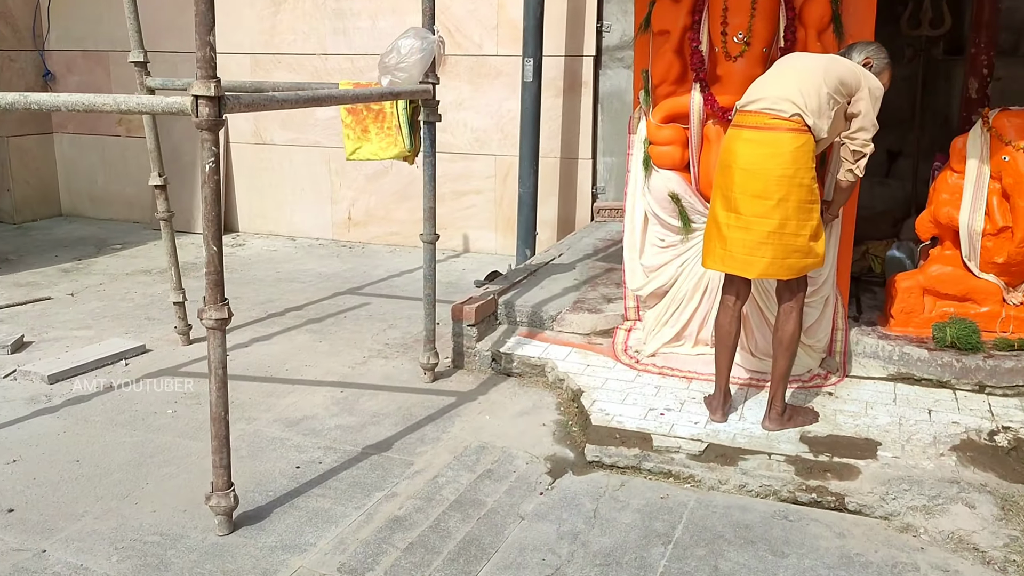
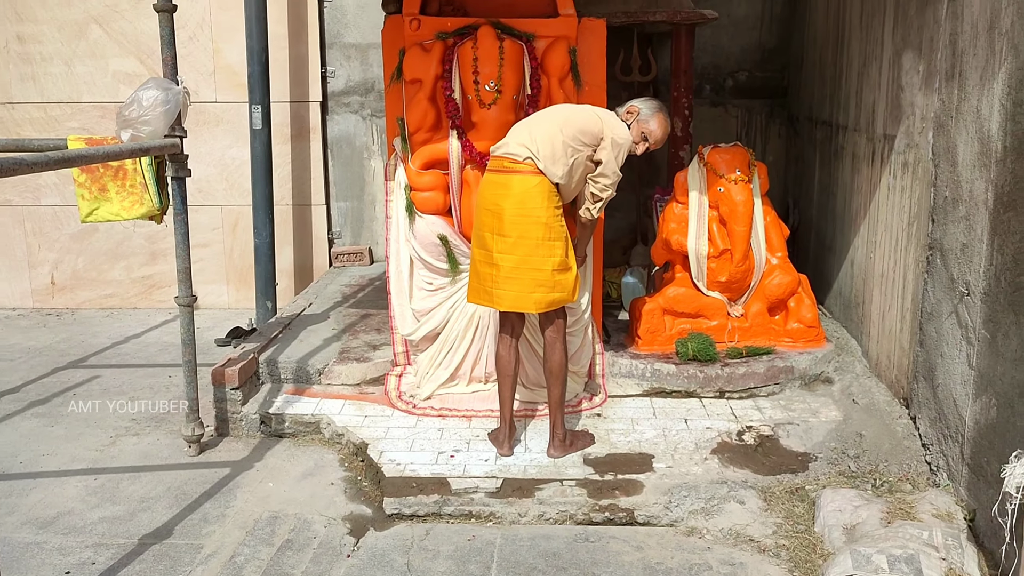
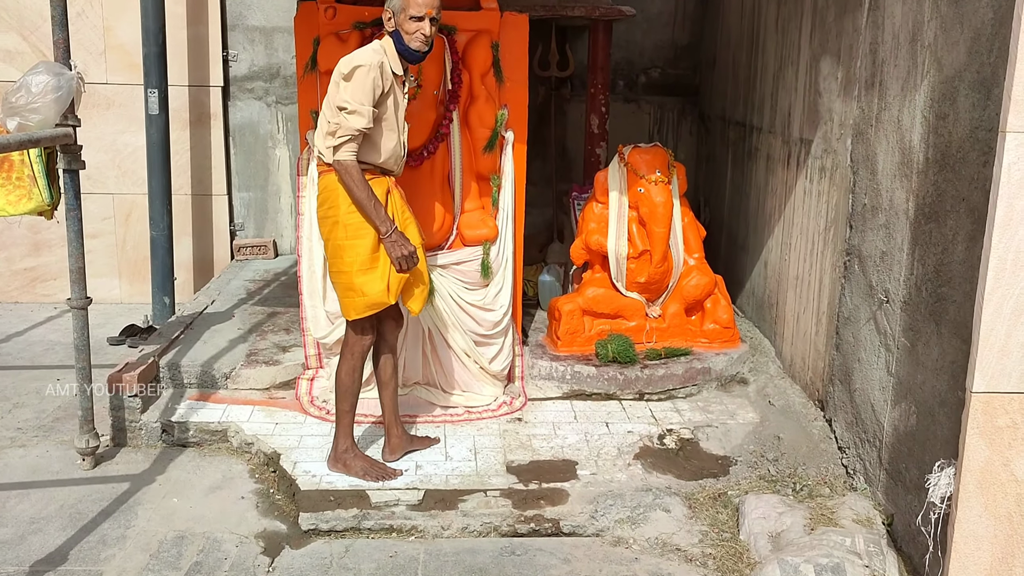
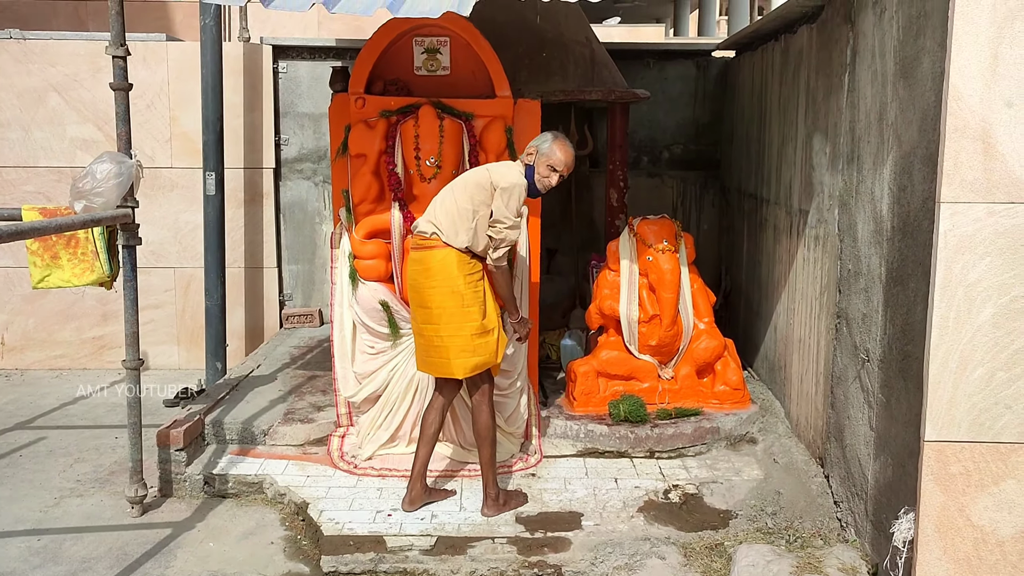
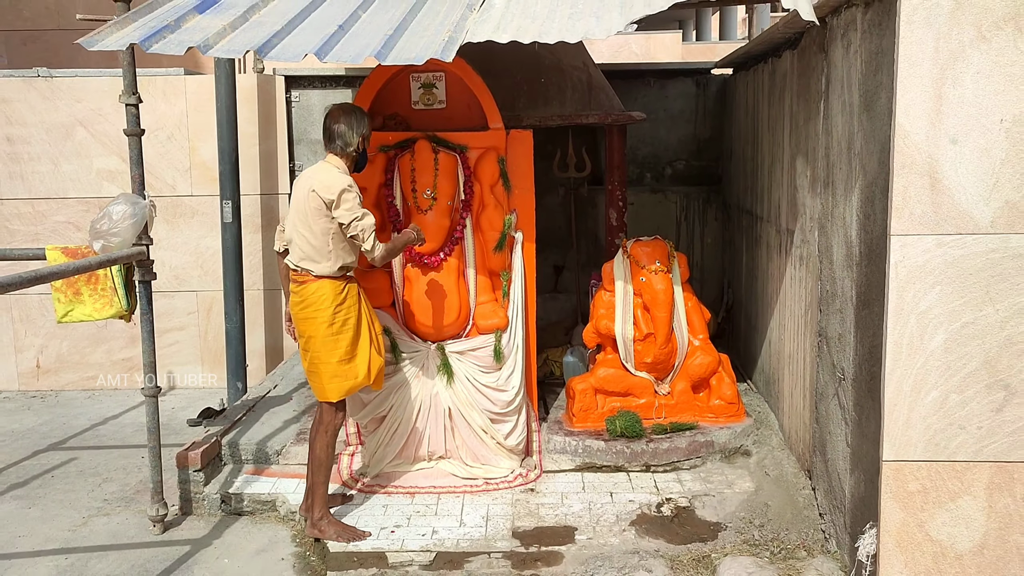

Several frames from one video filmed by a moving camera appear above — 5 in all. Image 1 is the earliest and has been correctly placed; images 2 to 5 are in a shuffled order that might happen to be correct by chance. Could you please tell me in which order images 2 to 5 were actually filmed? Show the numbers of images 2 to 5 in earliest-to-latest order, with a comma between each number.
2, 4, 3, 5
